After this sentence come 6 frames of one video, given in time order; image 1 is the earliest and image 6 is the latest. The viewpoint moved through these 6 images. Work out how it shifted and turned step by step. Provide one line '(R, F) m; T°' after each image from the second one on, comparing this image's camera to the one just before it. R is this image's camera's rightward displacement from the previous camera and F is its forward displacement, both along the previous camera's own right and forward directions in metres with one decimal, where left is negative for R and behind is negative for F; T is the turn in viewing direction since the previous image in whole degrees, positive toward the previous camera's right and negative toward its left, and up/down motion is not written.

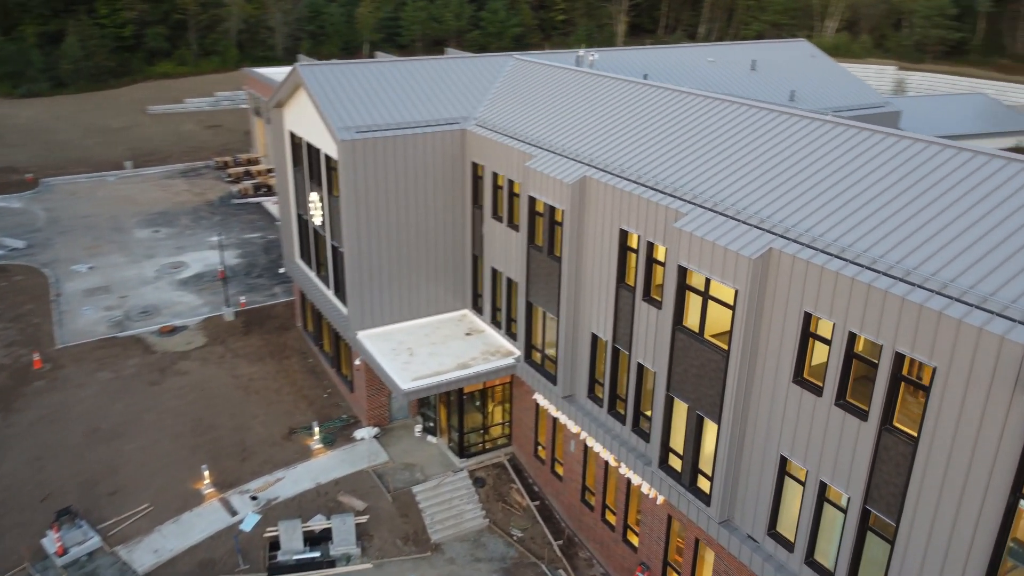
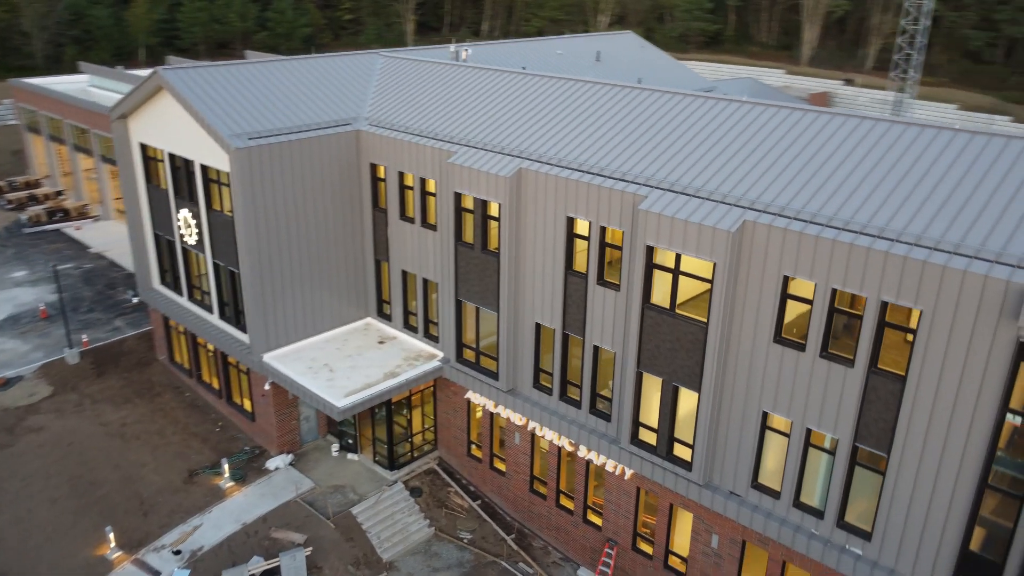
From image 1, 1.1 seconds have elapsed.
(-4.0, +0.8) m; +16°
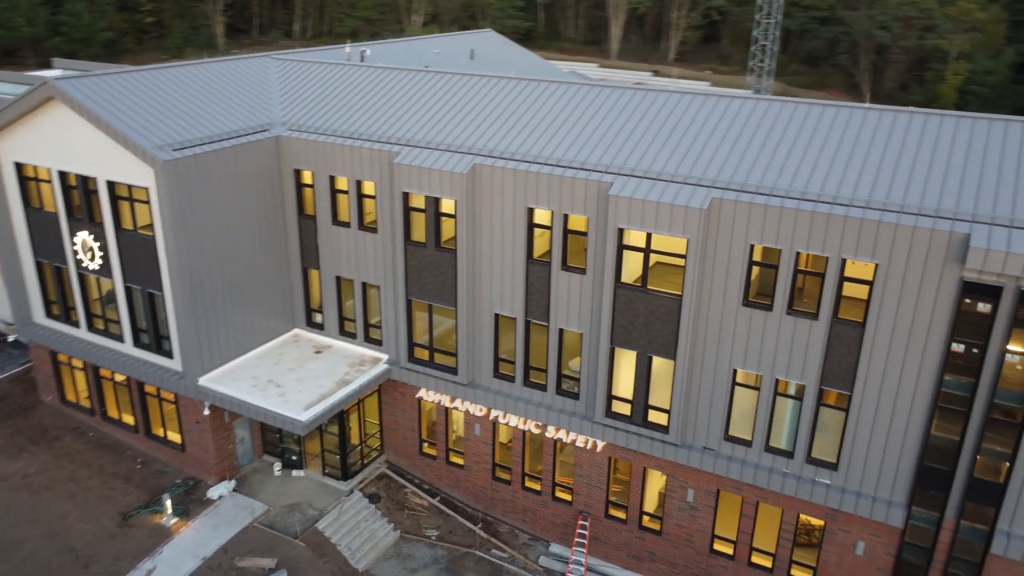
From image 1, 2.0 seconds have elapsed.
(-3.9, -0.1) m; +14°
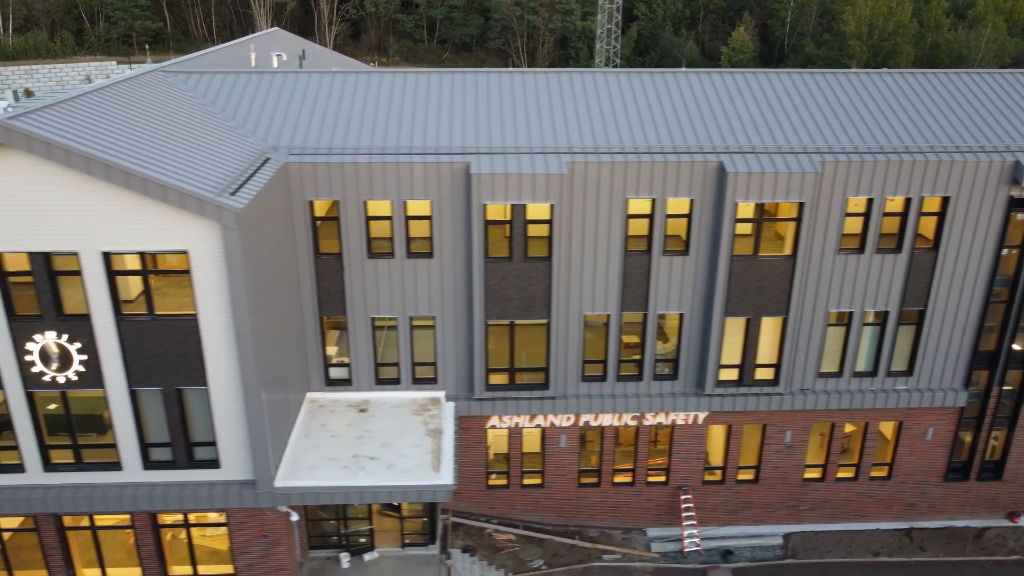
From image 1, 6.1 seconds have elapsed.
(-11.5, +4.2) m; +29°
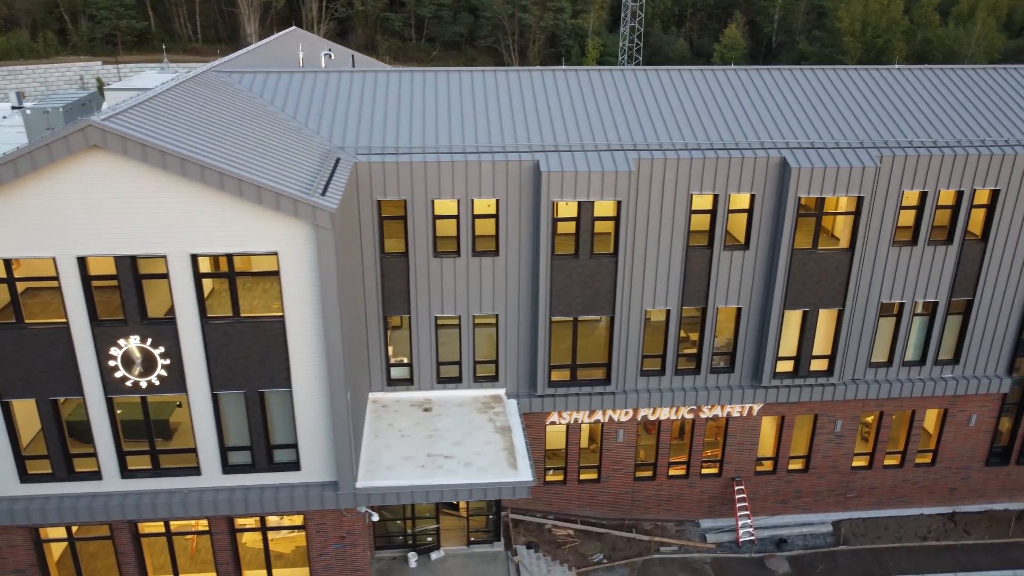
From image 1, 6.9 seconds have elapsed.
(-2.3, -0.1) m; +2°
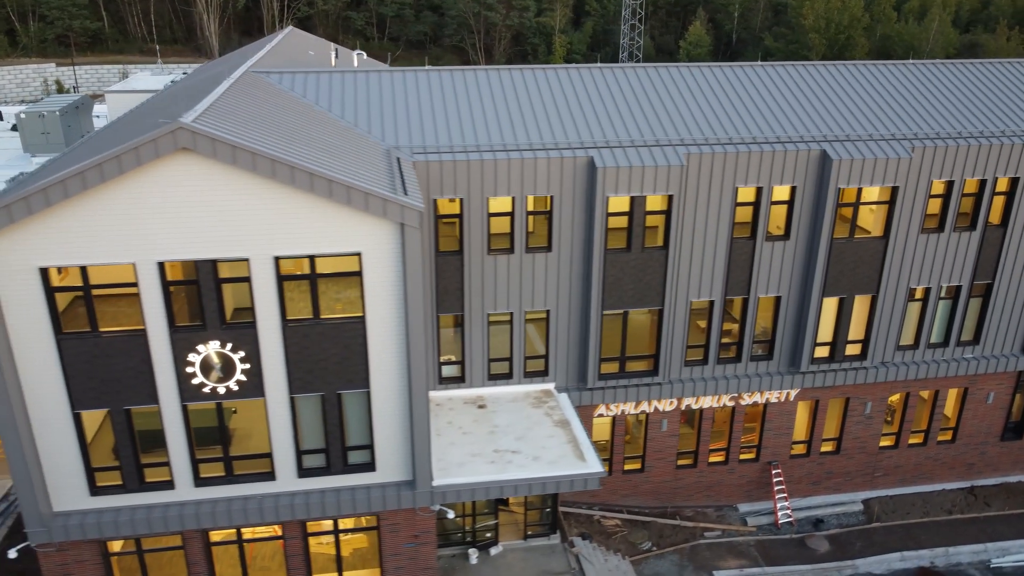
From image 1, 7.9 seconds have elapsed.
(-2.6, -0.1) m; +4°
